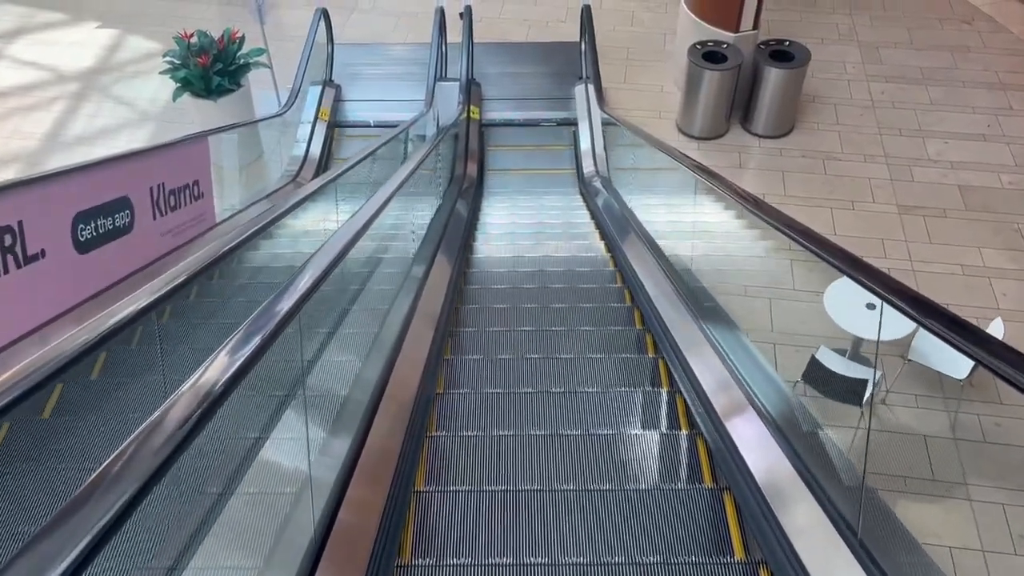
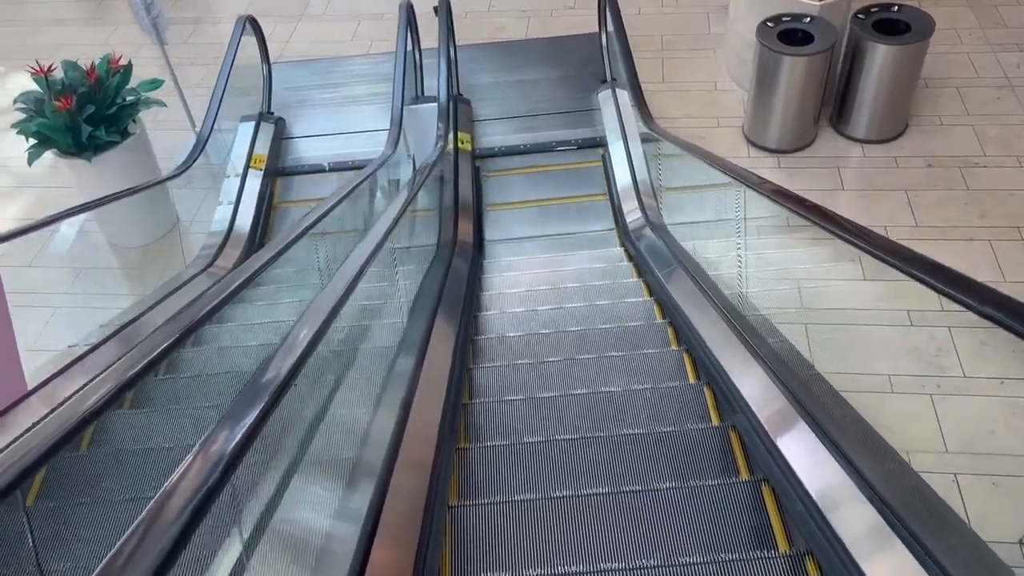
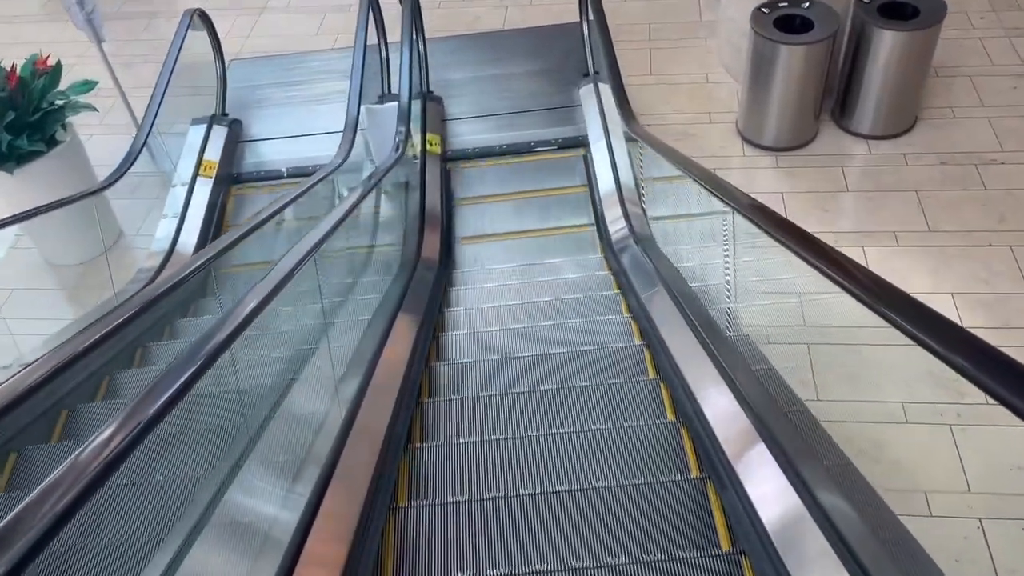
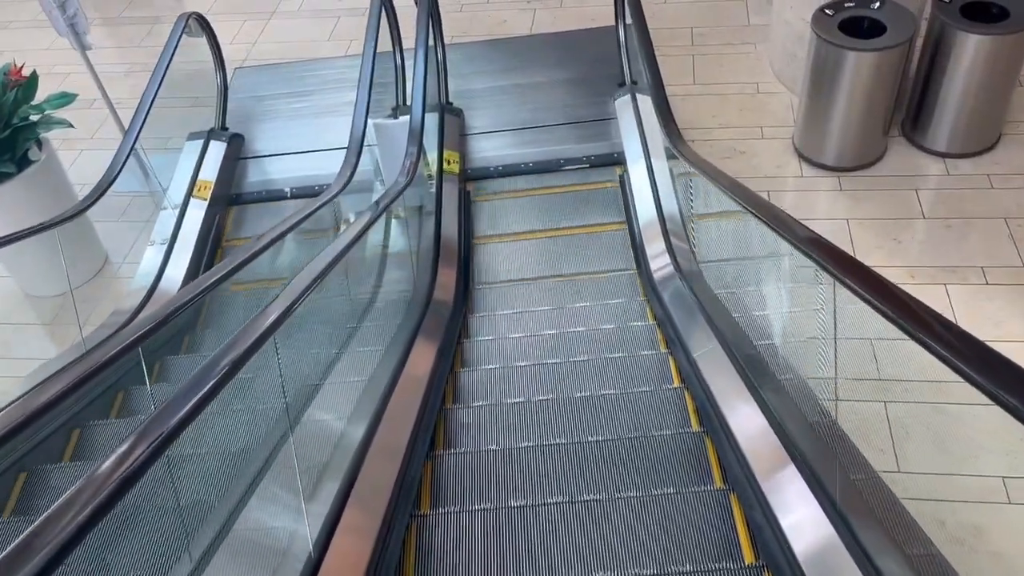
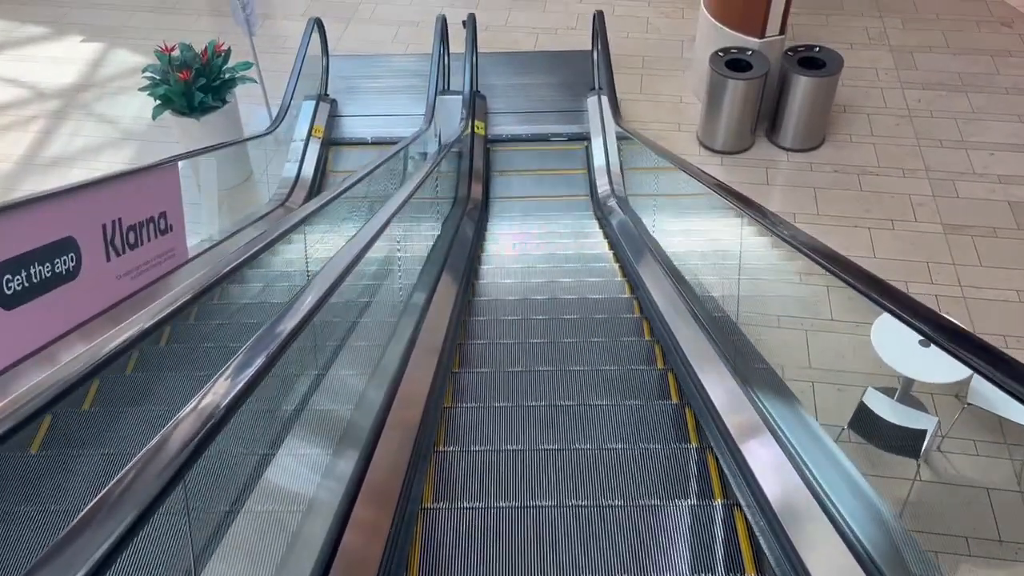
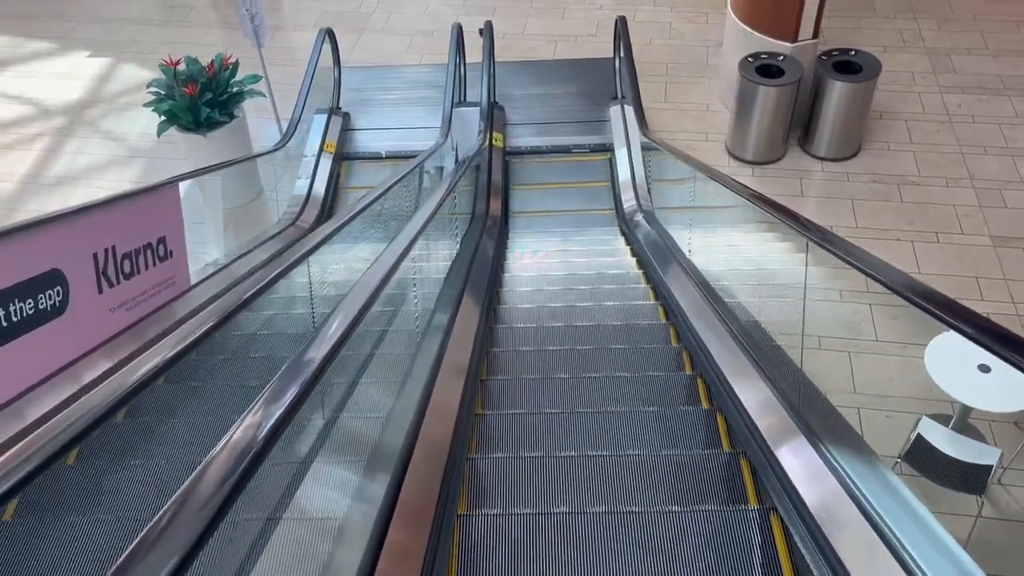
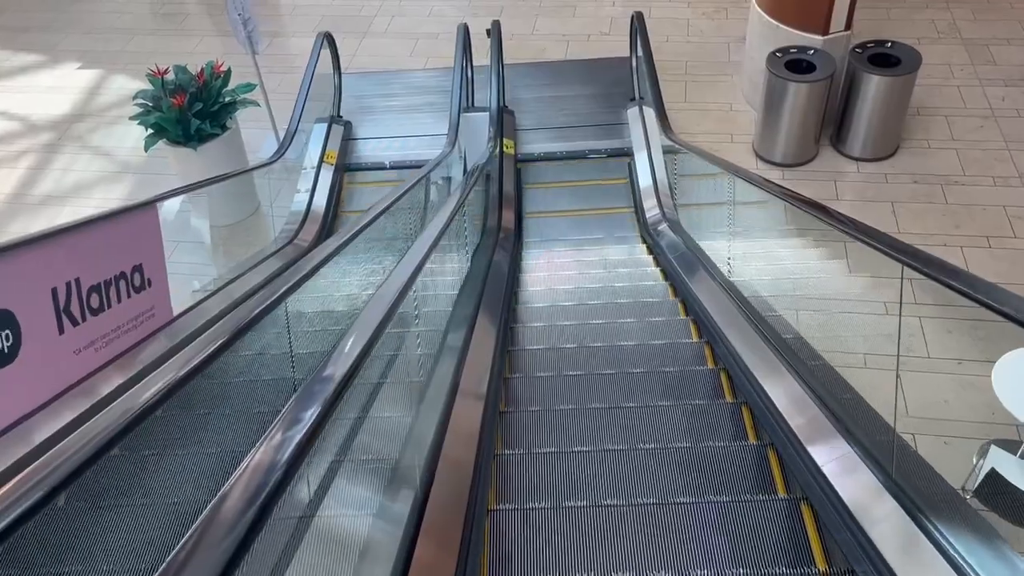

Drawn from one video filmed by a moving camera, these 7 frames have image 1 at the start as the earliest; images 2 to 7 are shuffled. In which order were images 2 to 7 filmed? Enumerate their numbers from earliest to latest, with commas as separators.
5, 6, 7, 2, 3, 4
